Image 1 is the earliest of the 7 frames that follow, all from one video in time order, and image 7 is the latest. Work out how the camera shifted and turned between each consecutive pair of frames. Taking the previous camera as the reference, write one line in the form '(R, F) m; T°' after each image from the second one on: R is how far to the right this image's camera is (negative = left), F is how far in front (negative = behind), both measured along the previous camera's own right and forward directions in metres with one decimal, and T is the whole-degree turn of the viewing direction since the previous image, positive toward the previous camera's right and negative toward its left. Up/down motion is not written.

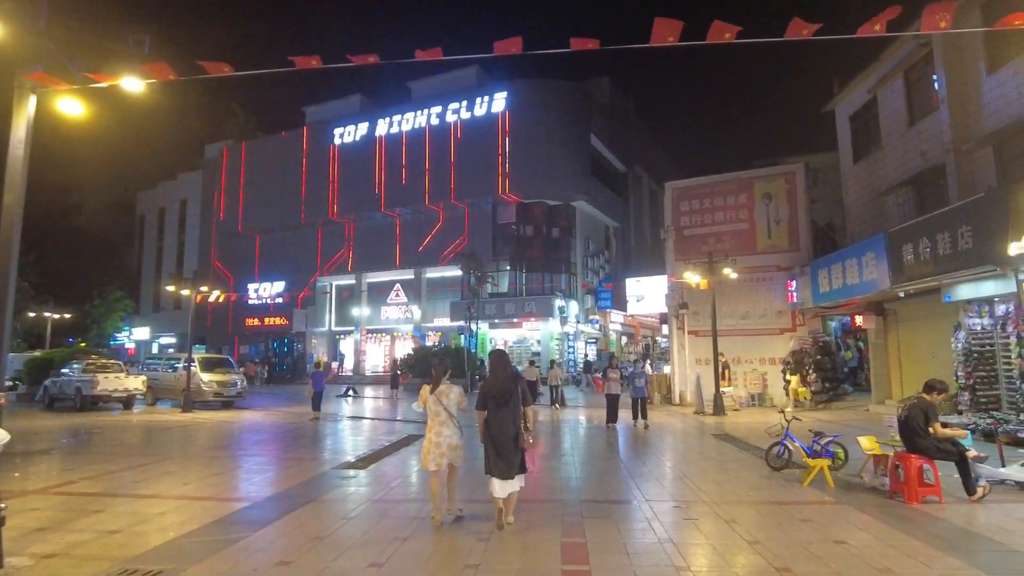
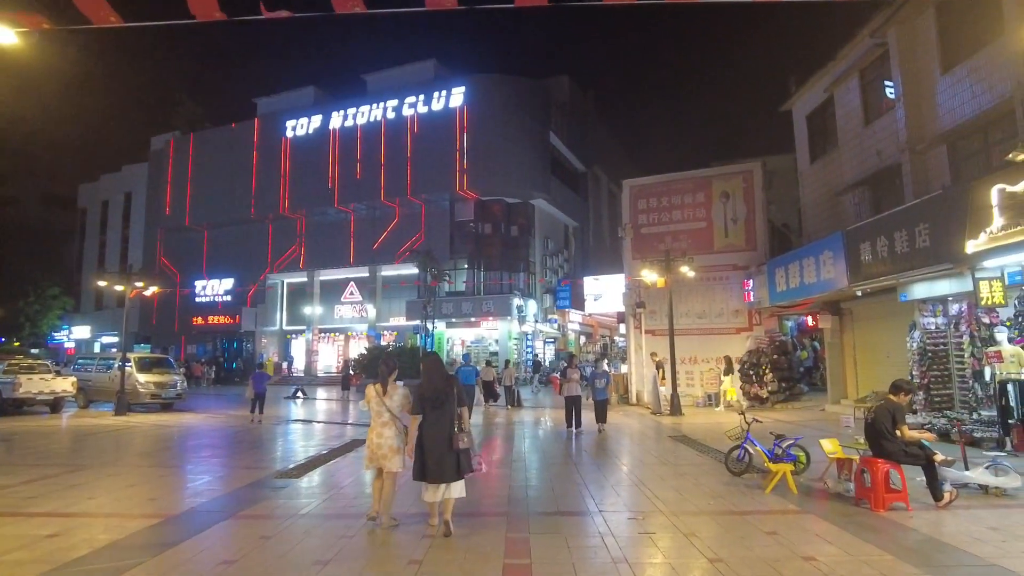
(+0.1, +0.5) m; +3°
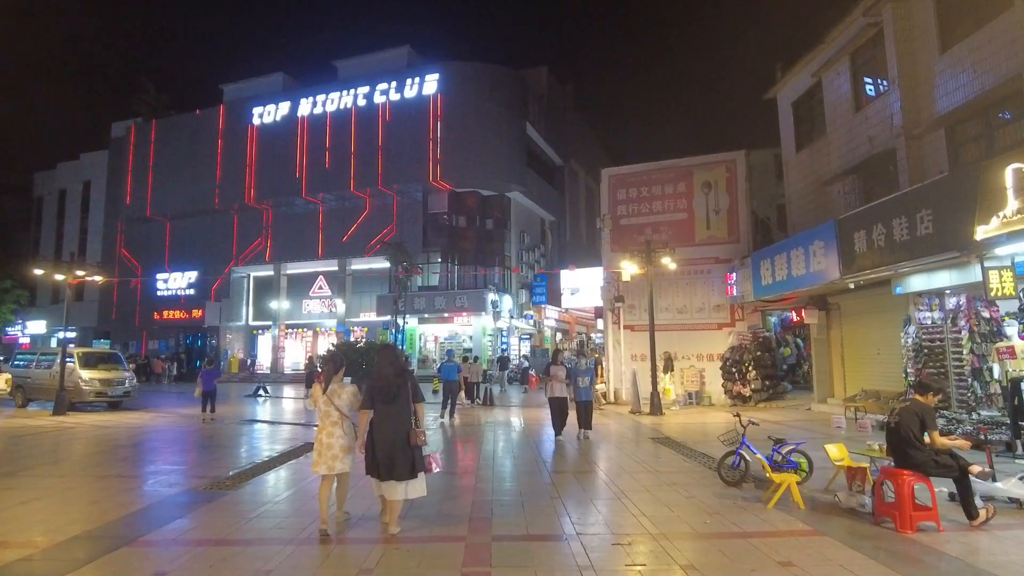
(+0.1, +1.0) m; +2°
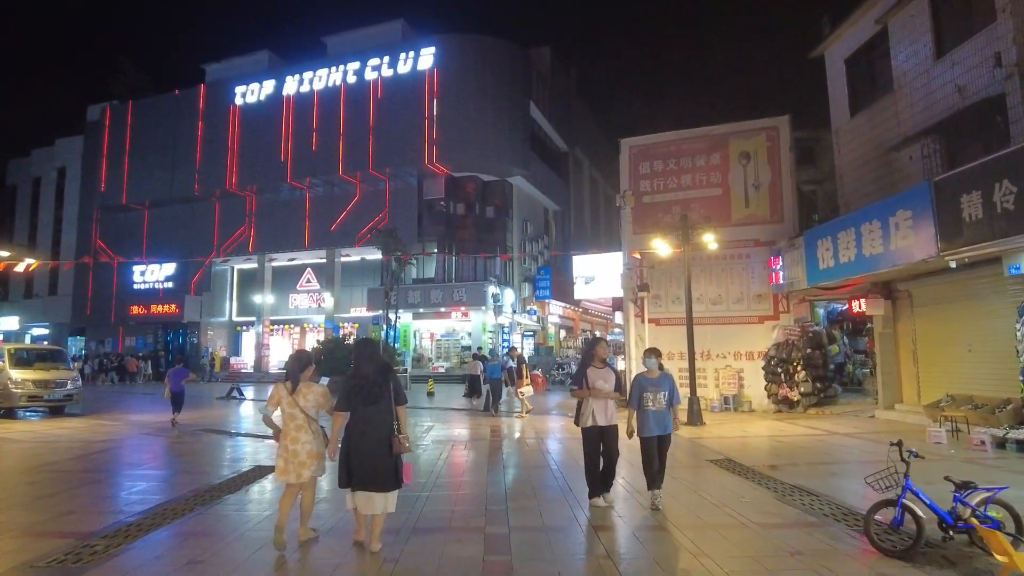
(-0.2, +2.5) m; 0°
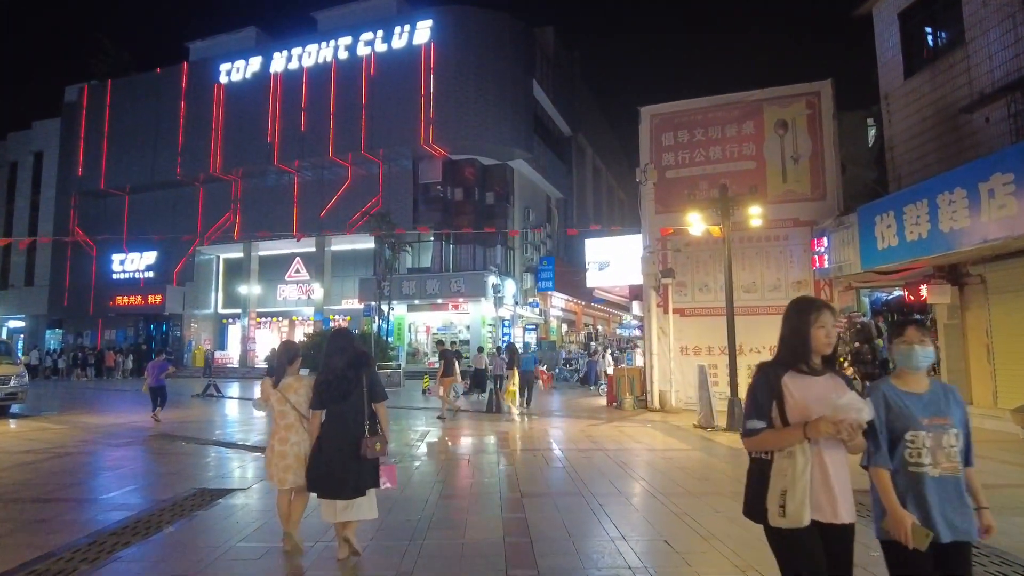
(-0.2, +1.8) m; 0°
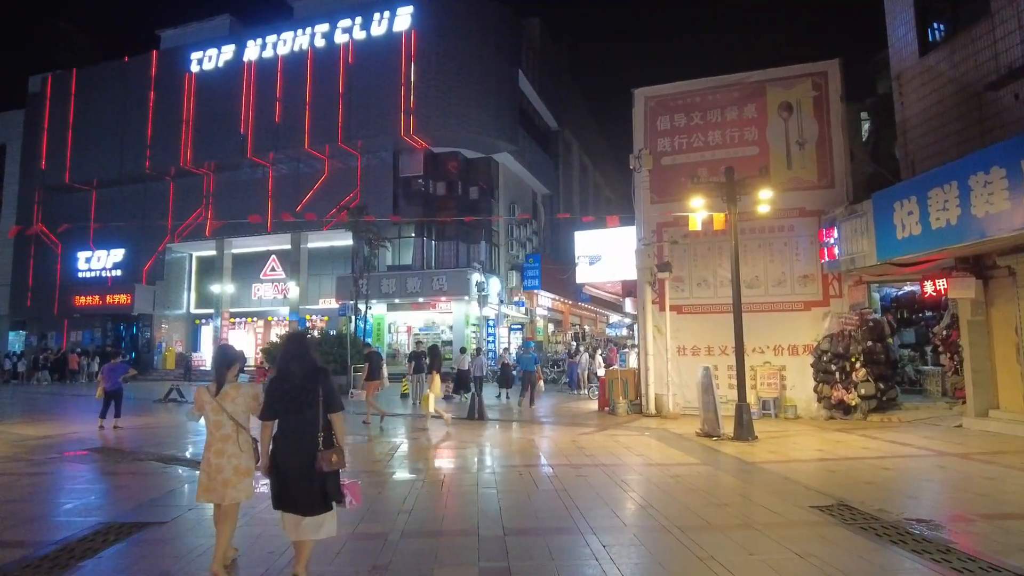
(0.0, +1.1) m; +1°
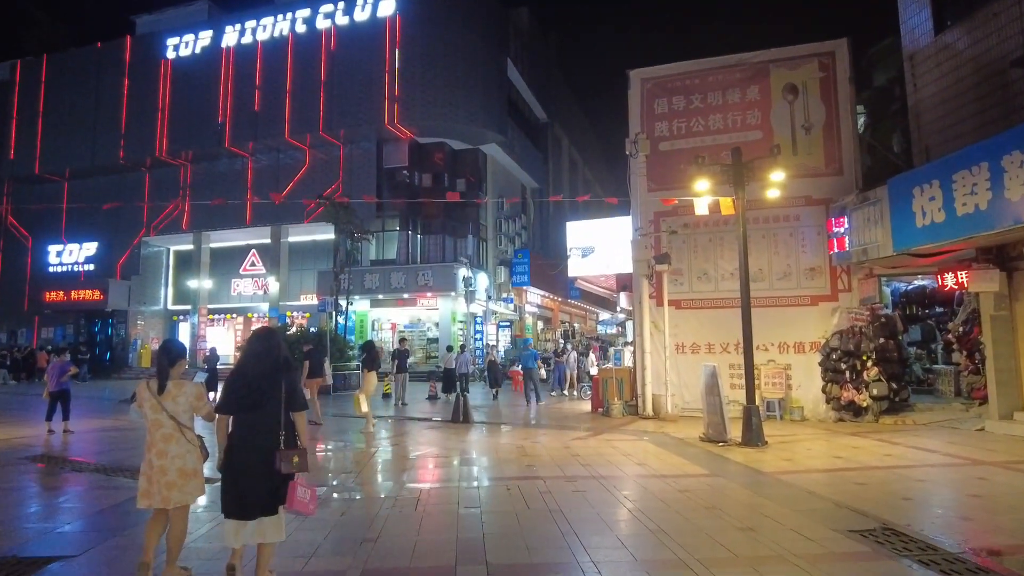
(0.0, +0.9) m; +1°
